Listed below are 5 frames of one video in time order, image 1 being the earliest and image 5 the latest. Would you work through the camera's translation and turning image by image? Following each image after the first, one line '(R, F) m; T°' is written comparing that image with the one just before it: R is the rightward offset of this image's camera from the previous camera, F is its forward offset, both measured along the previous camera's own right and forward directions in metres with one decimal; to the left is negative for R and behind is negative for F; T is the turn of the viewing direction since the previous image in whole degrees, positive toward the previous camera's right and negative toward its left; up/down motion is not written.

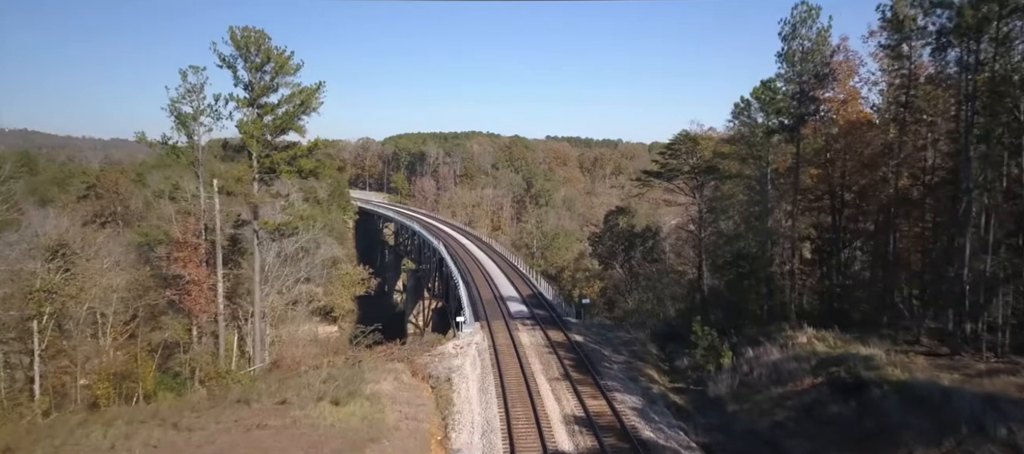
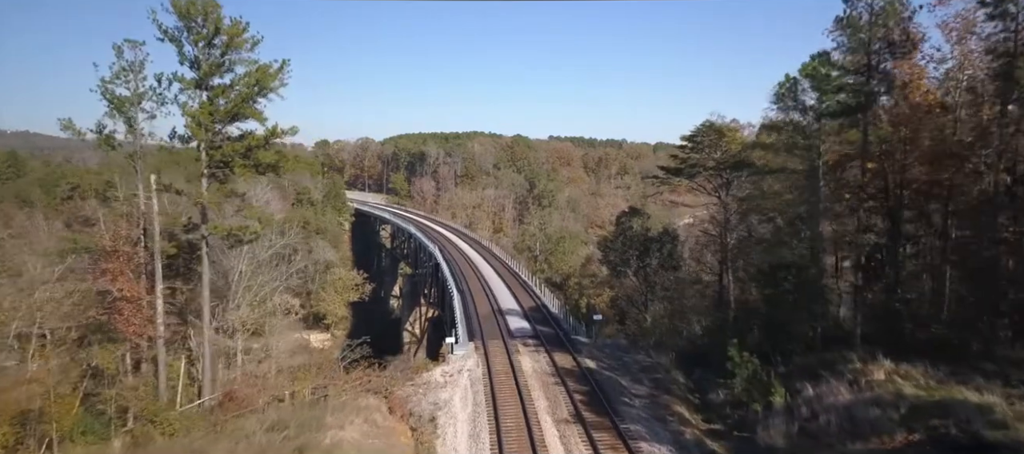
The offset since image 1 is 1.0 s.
(+0.1, +3.8) m; 0°
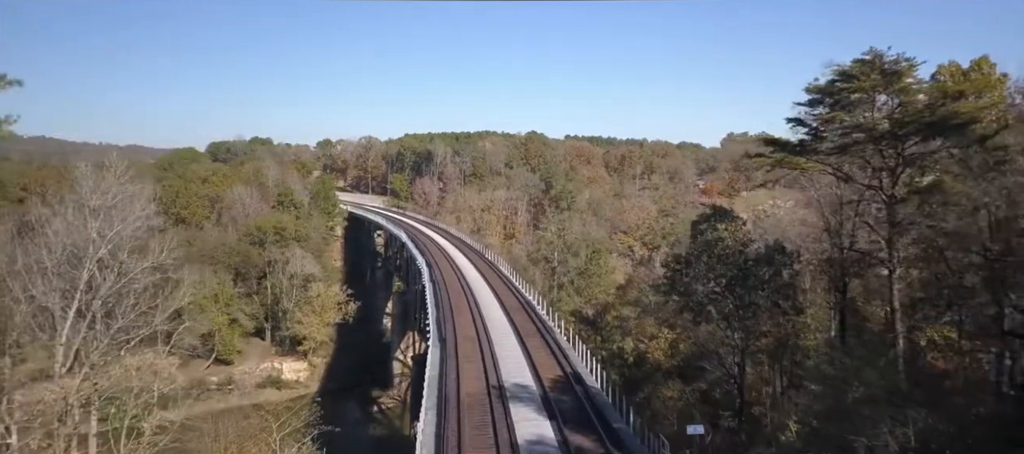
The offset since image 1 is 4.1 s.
(+0.1, +12.0) m; -1°
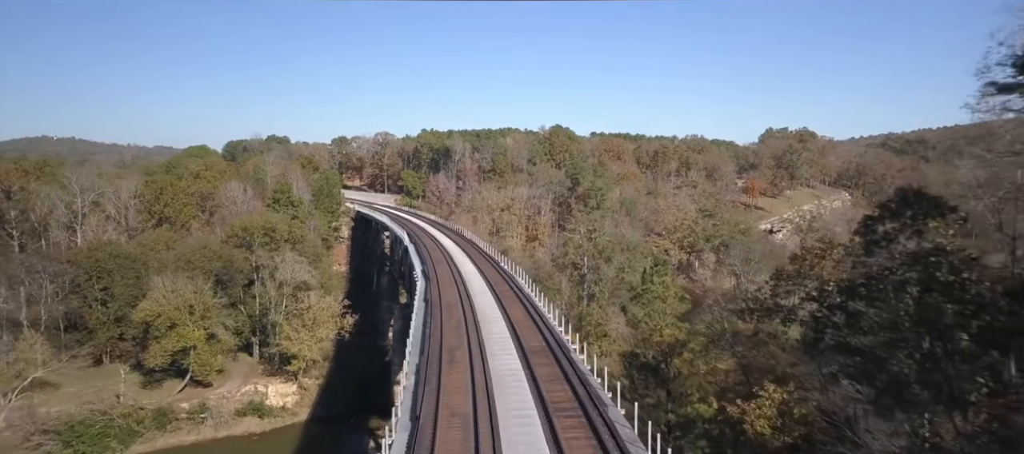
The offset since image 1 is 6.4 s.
(0.0, +8.8) m; -2°
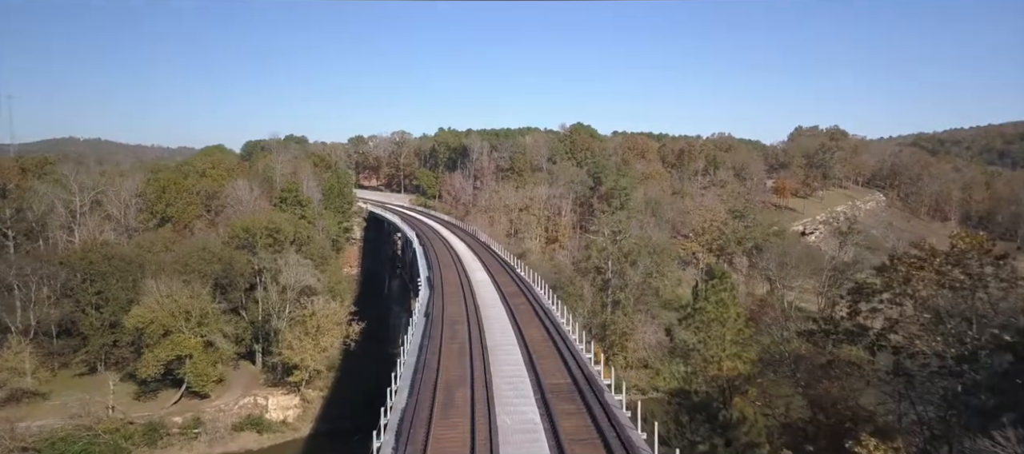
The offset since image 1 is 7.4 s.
(+0.1, +3.9) m; -2°
